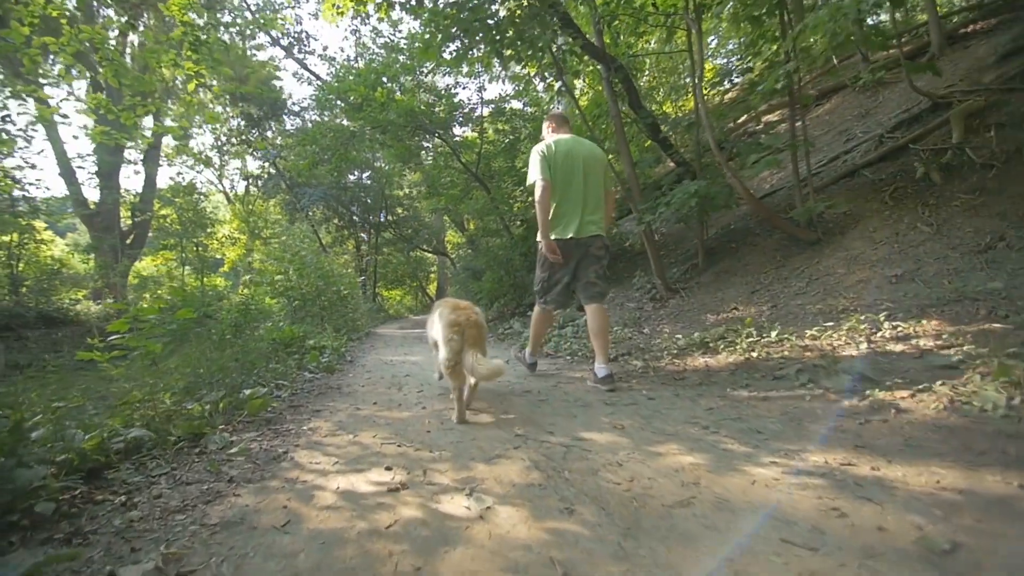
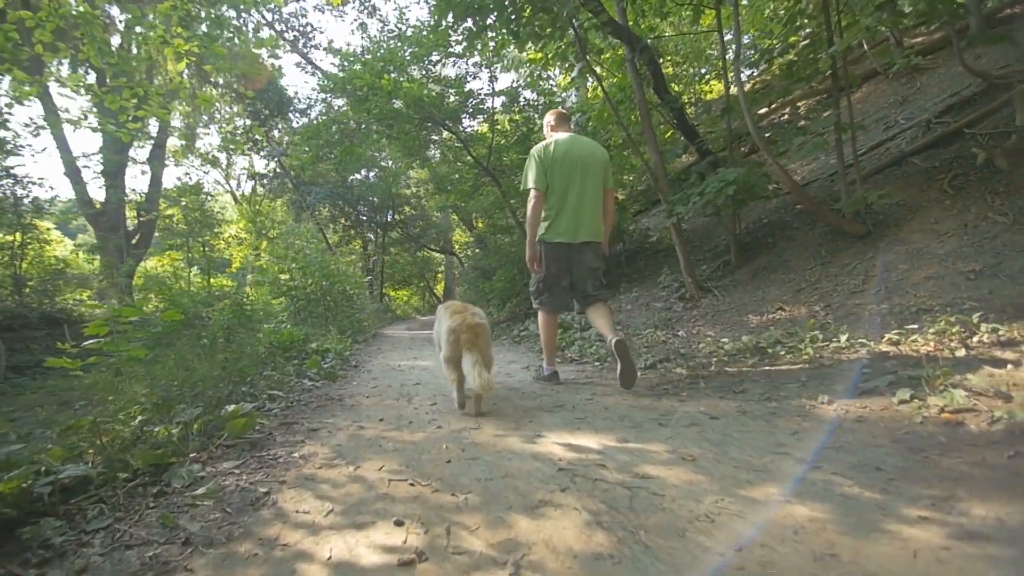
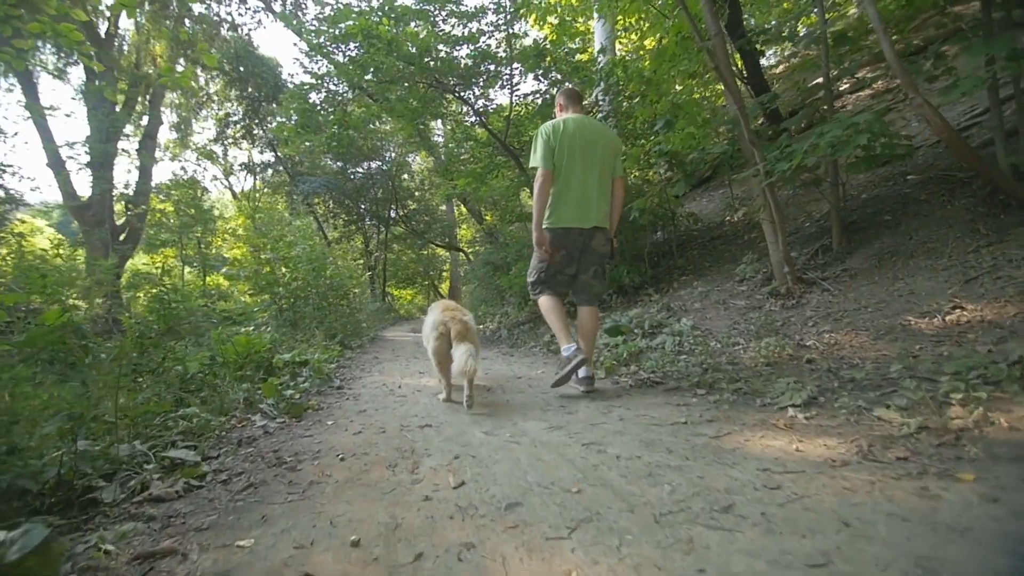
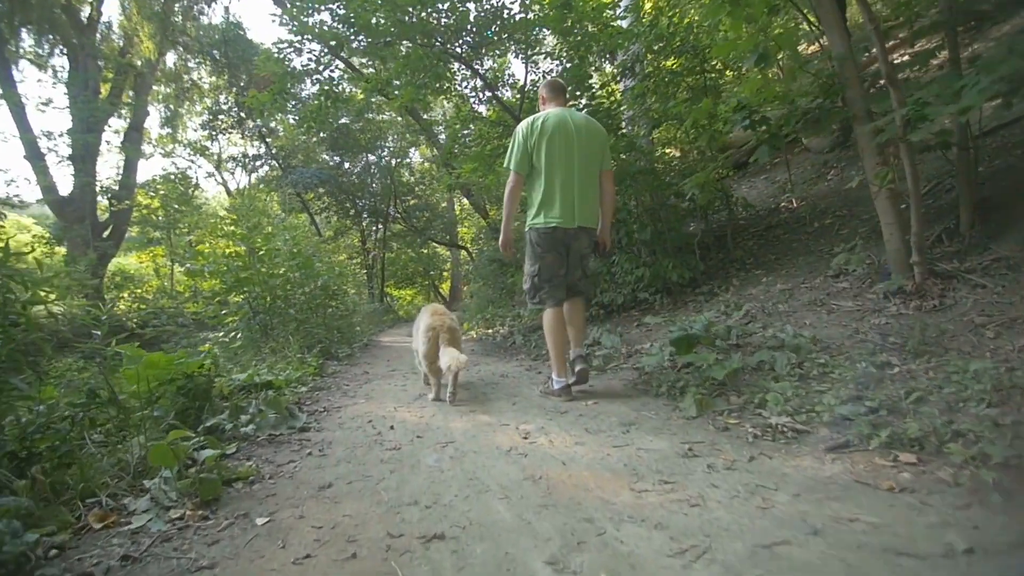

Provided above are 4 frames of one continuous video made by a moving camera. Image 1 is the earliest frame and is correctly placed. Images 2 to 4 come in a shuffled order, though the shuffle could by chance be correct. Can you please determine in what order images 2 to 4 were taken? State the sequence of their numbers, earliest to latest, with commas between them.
2, 3, 4
